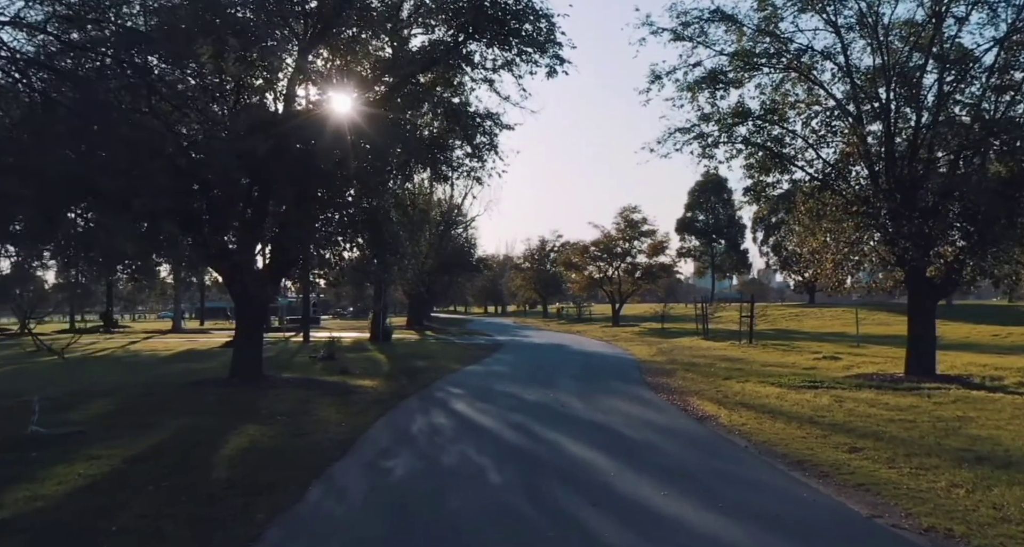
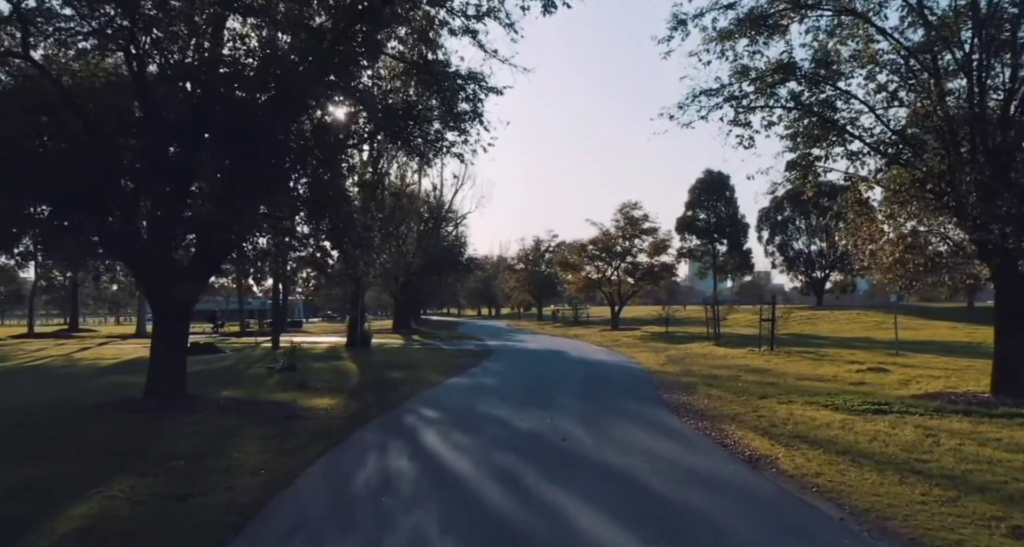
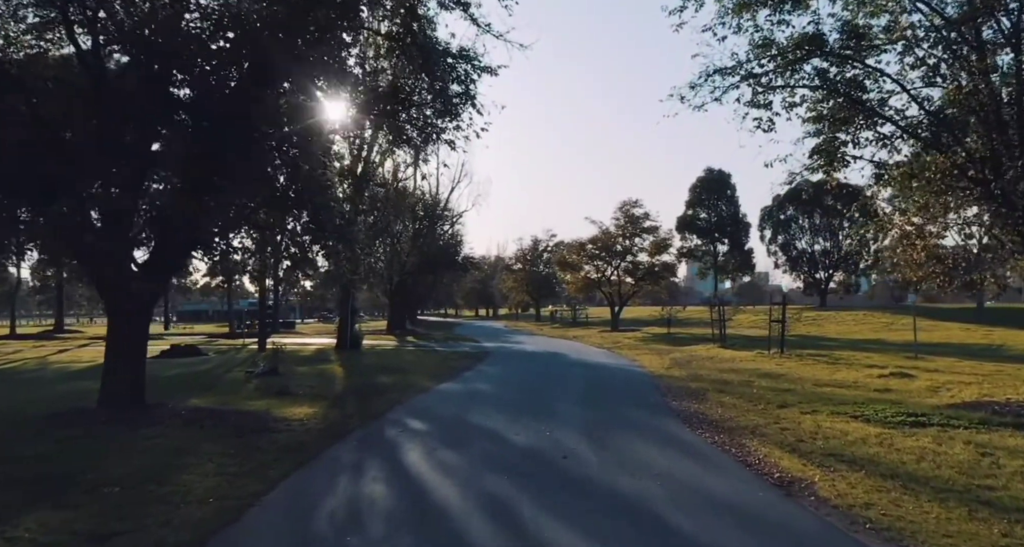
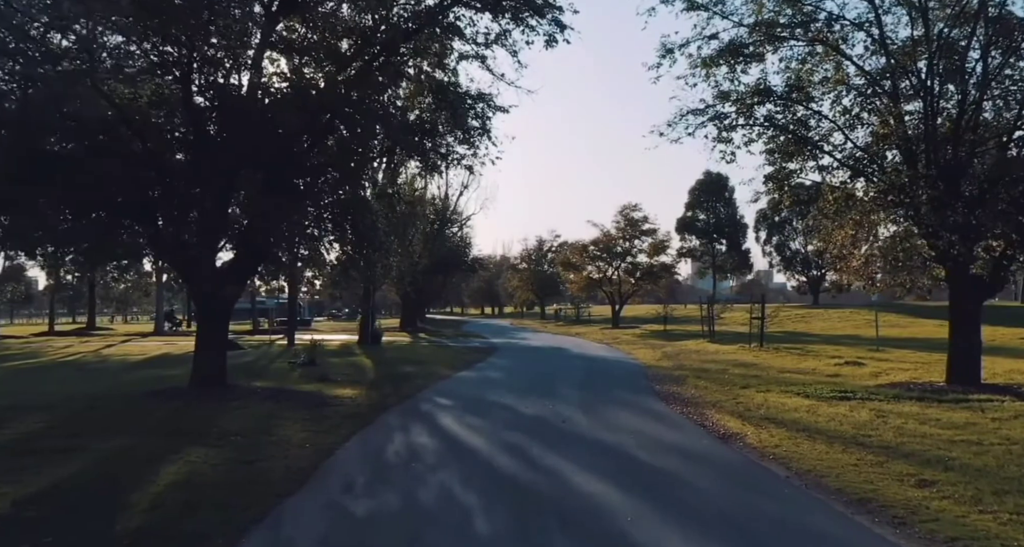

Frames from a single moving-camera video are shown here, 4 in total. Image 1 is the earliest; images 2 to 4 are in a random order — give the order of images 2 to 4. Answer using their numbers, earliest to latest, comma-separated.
4, 2, 3
